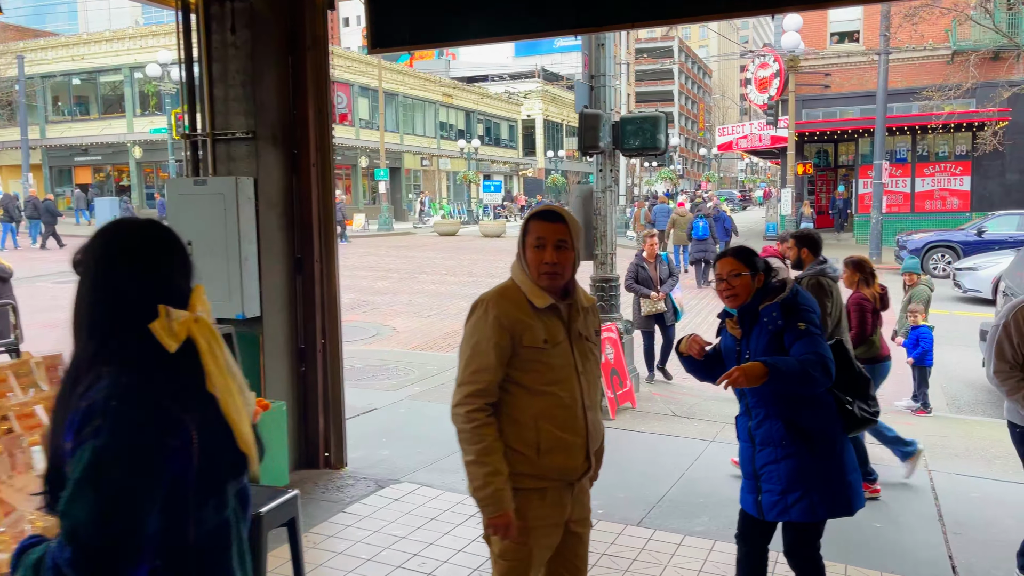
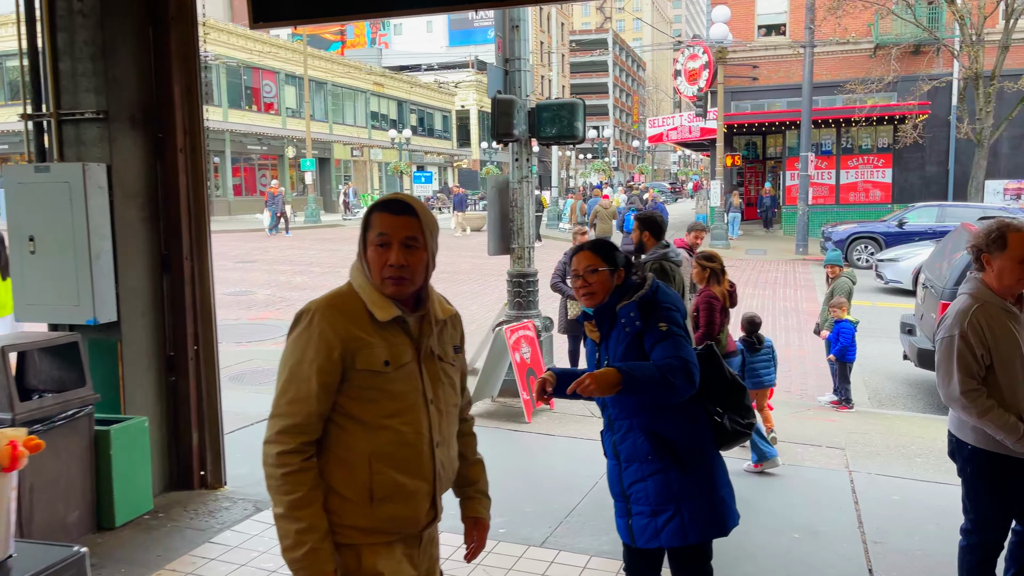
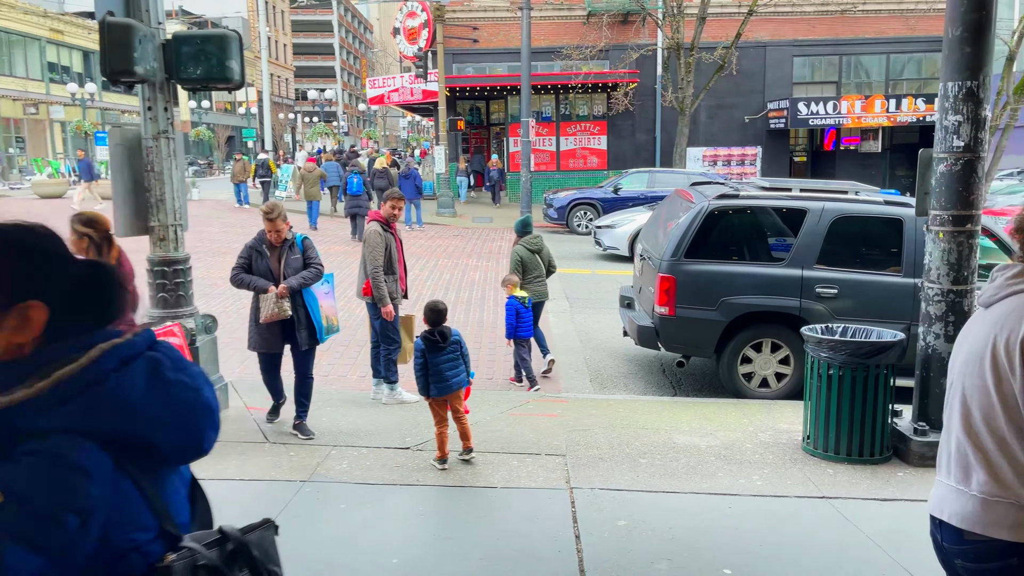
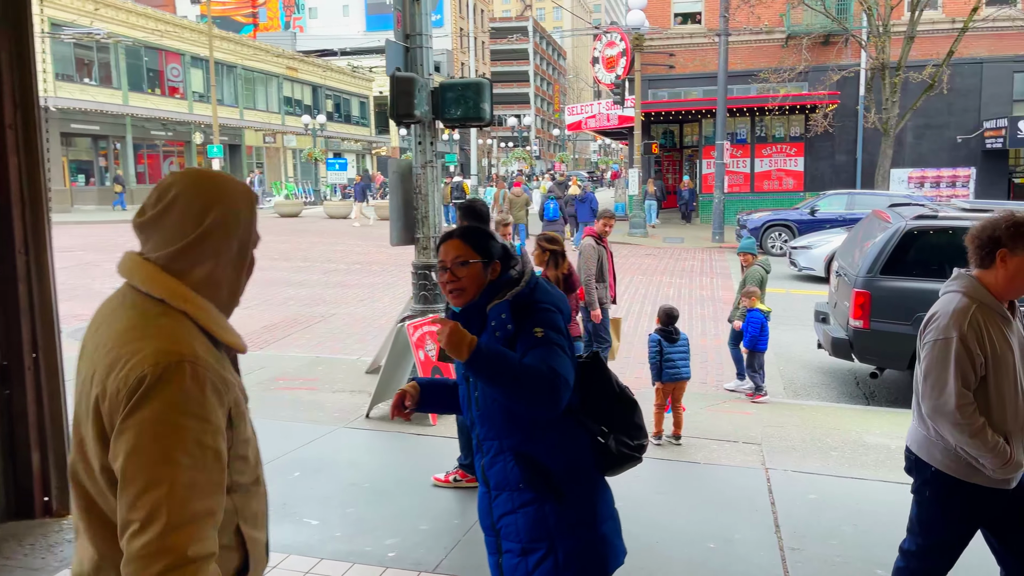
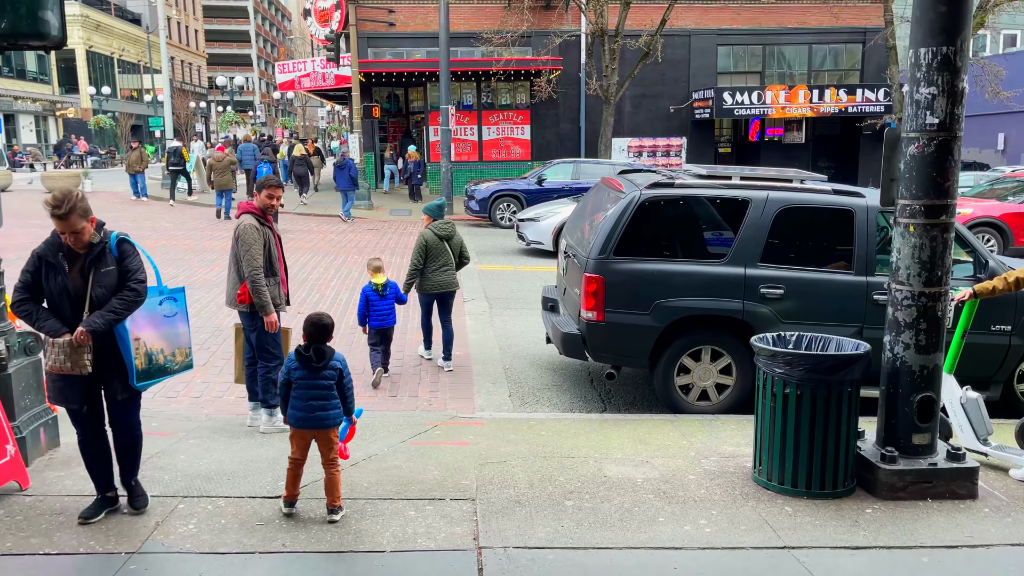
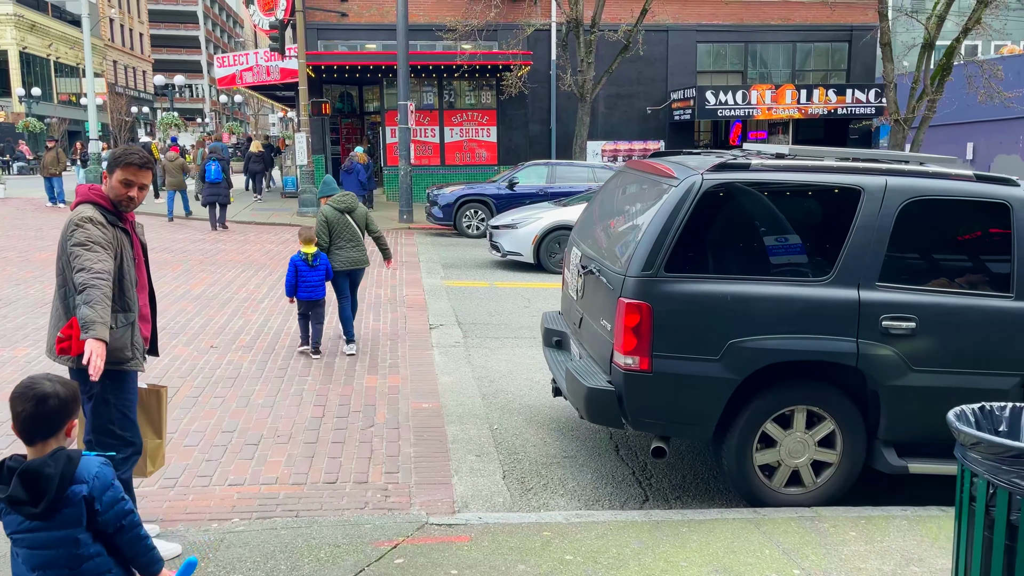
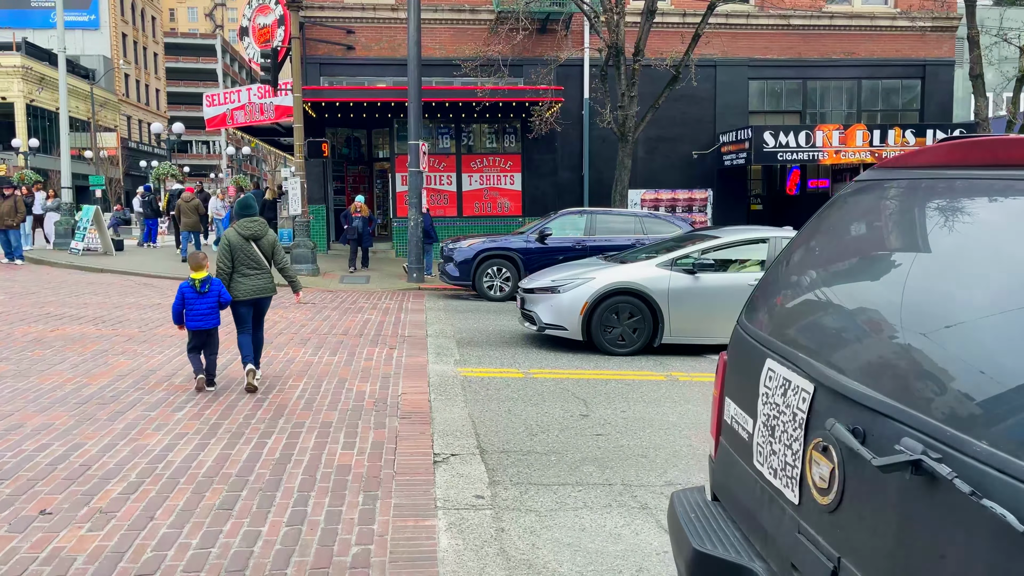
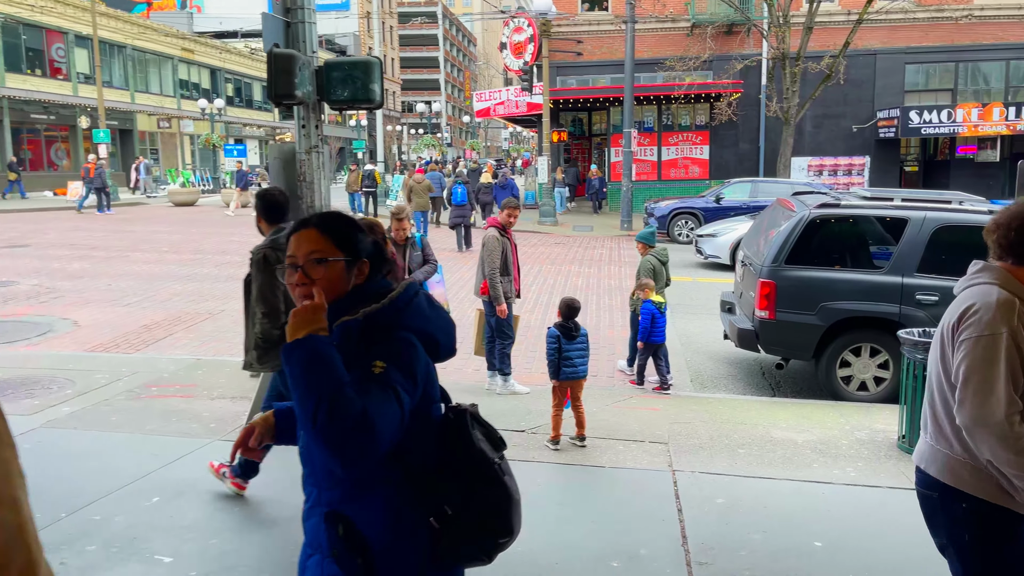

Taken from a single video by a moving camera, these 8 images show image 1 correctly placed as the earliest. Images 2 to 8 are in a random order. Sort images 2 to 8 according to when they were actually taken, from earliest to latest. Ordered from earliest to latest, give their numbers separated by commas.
2, 4, 8, 3, 5, 6, 7
